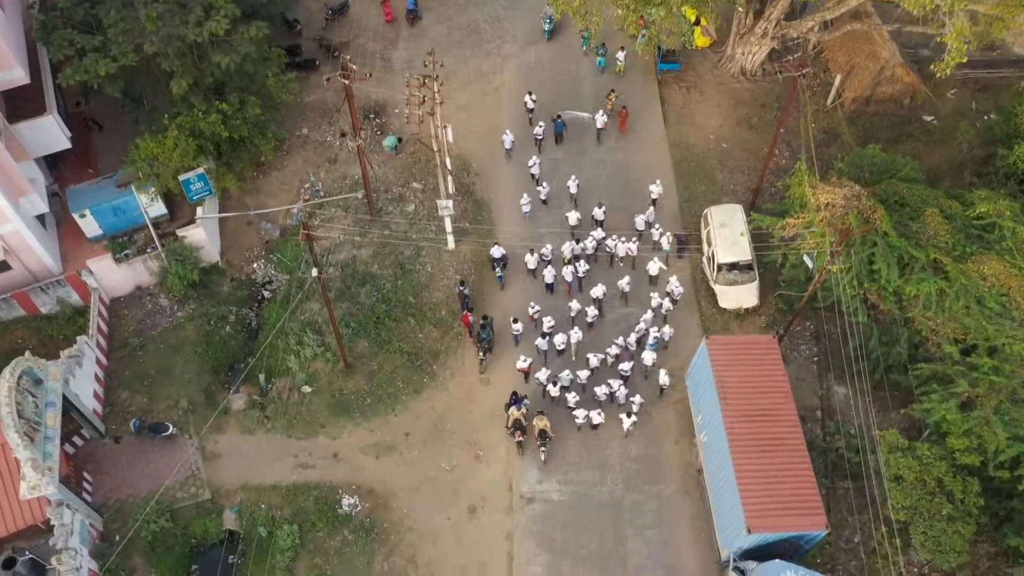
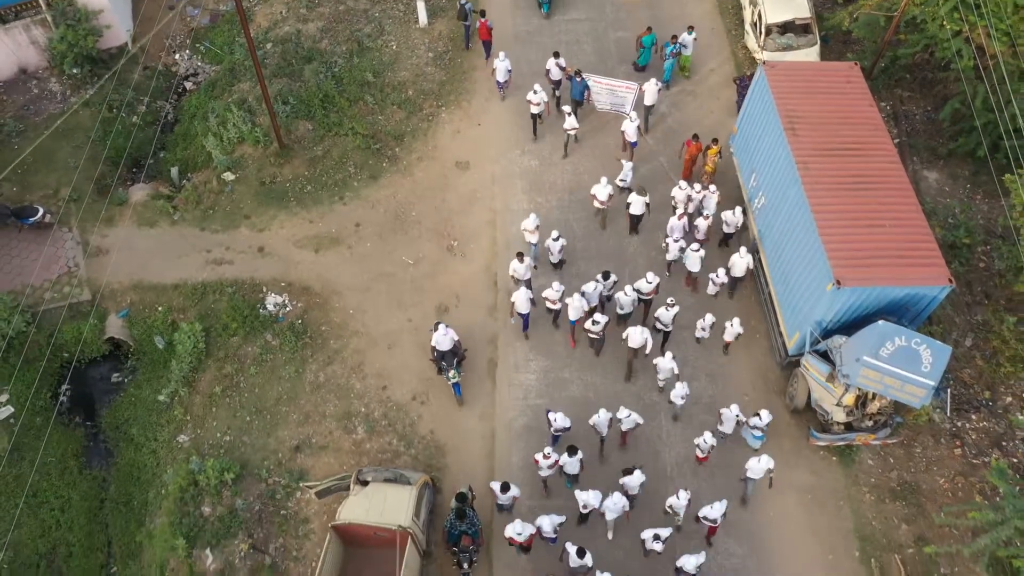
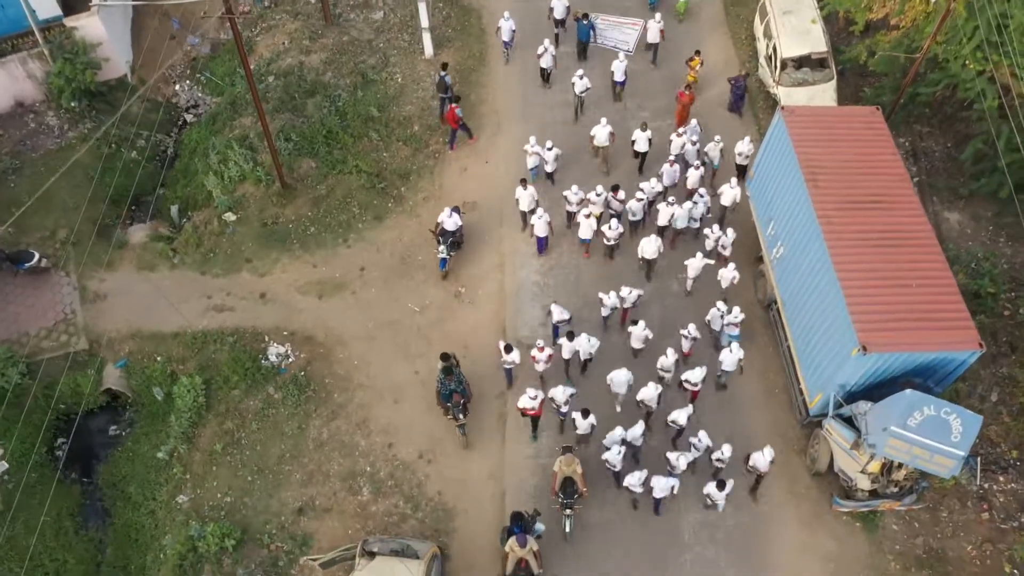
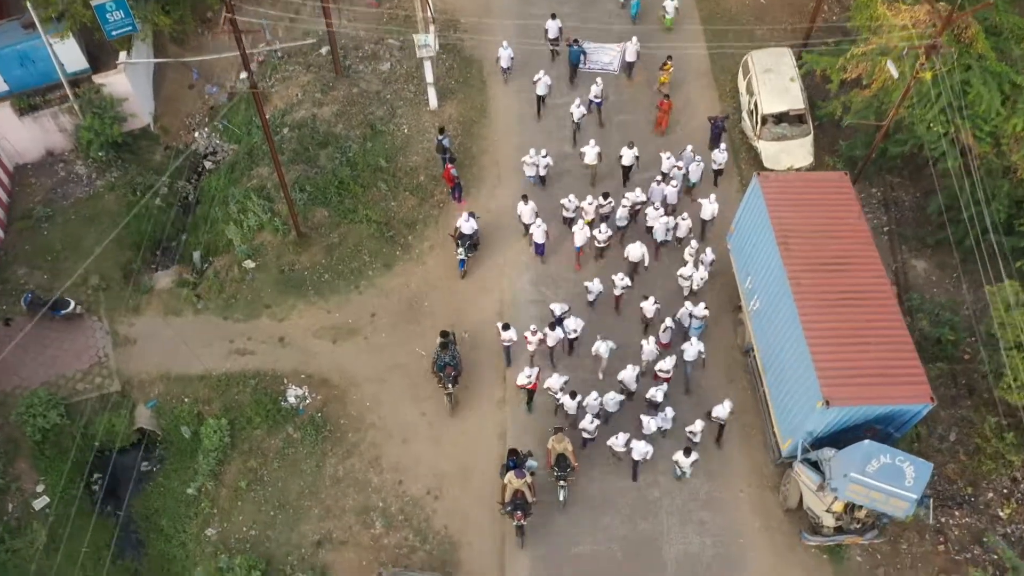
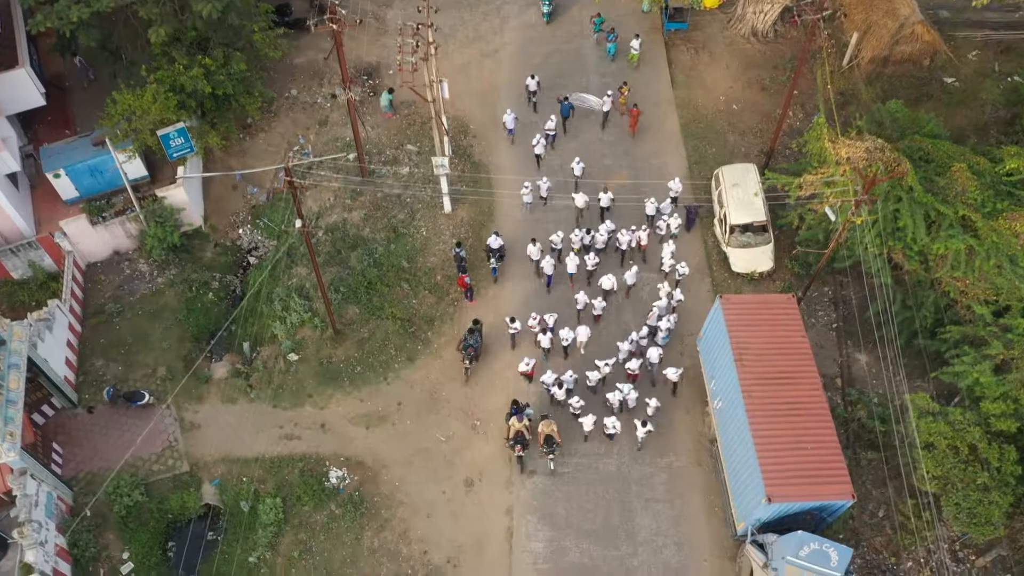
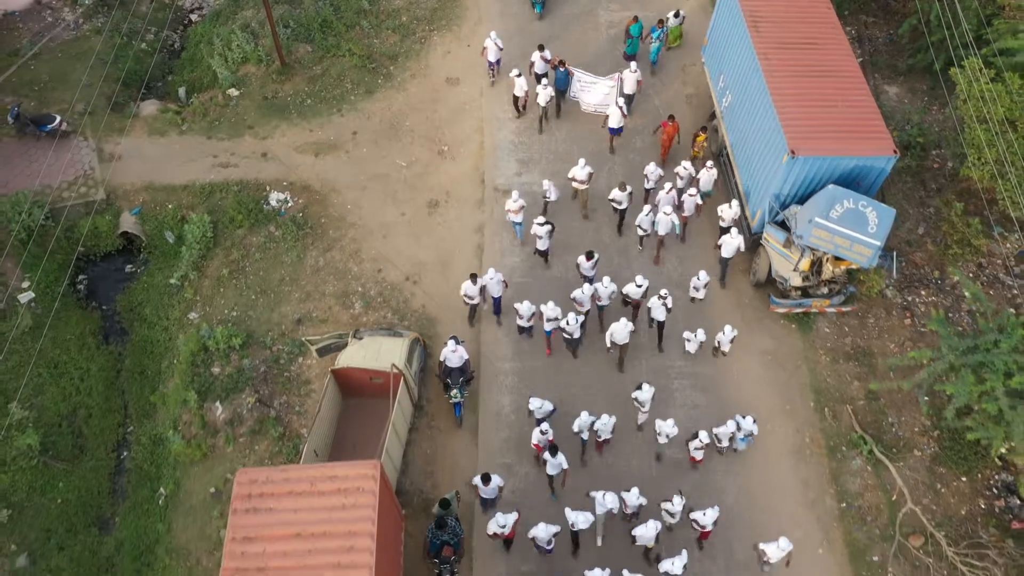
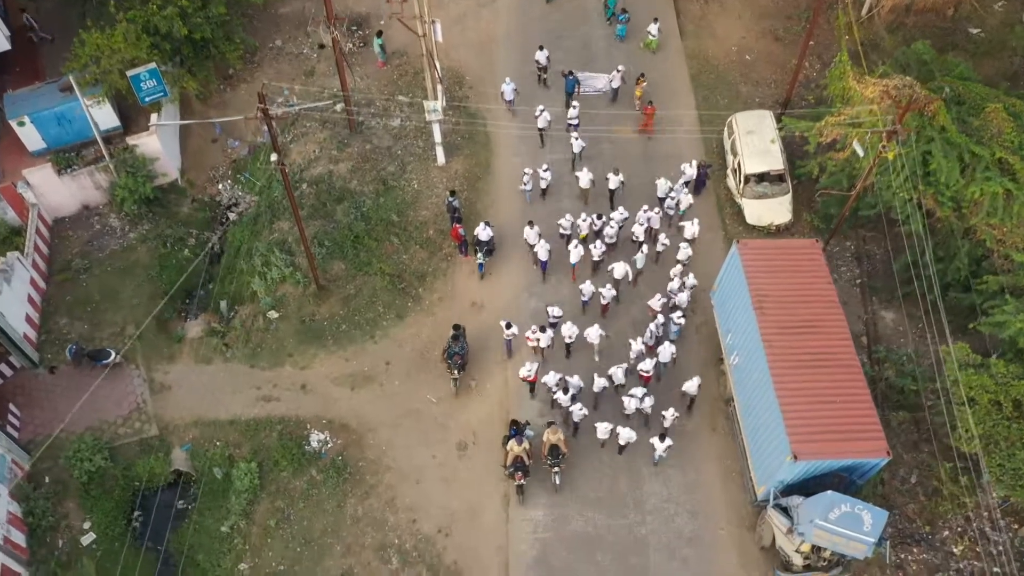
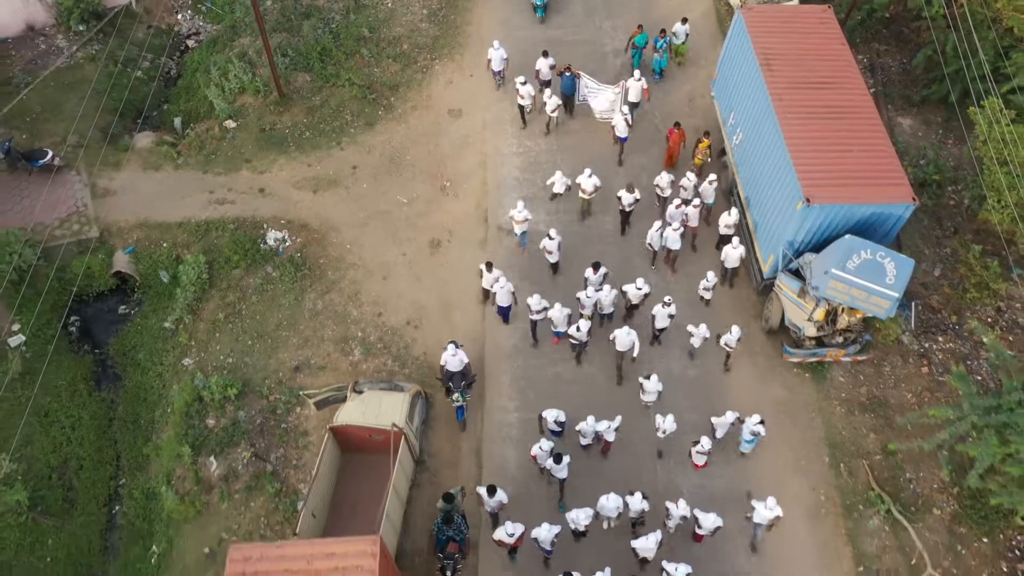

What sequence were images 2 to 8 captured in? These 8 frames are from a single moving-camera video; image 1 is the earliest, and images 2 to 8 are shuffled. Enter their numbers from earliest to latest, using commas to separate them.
5, 7, 4, 3, 2, 8, 6
